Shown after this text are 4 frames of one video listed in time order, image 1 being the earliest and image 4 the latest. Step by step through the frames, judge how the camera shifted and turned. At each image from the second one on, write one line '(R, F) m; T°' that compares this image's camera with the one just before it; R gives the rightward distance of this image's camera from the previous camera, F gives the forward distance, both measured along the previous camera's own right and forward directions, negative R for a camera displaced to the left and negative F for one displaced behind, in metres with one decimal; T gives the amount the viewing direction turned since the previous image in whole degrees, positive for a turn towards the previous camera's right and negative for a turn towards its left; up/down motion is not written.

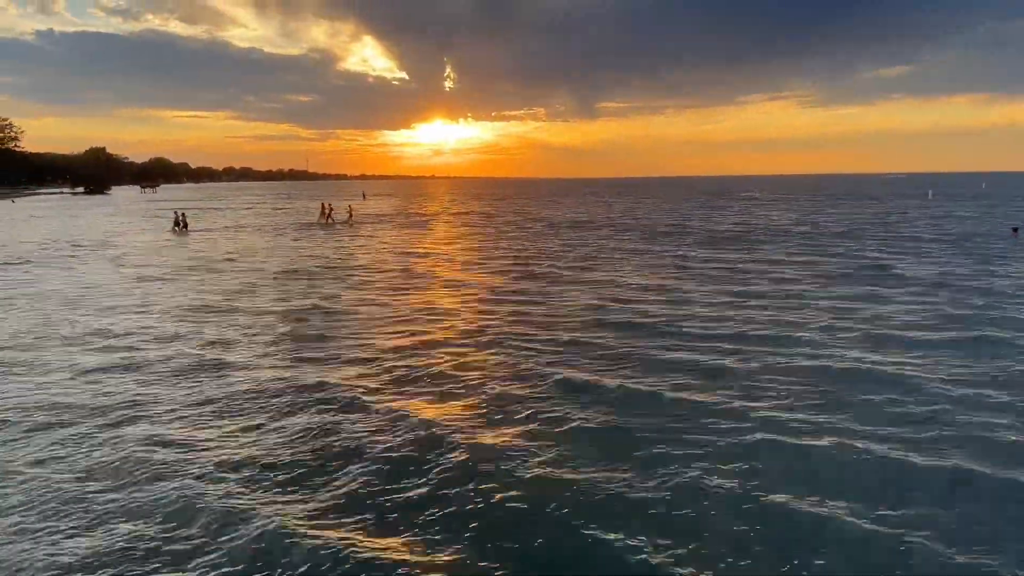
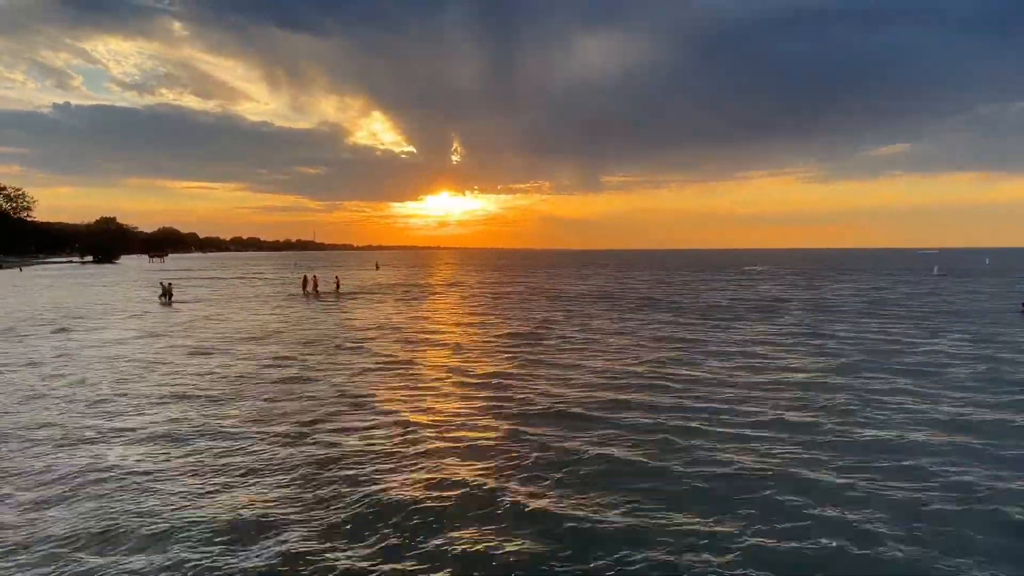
(-0.1, +2.8) m; 0°
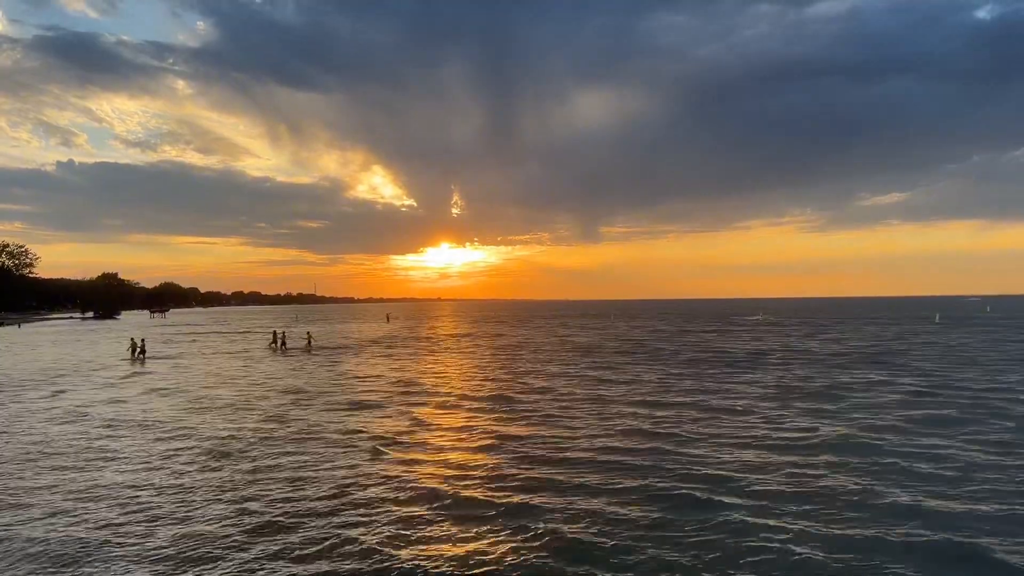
(+0.4, +1.9) m; 0°
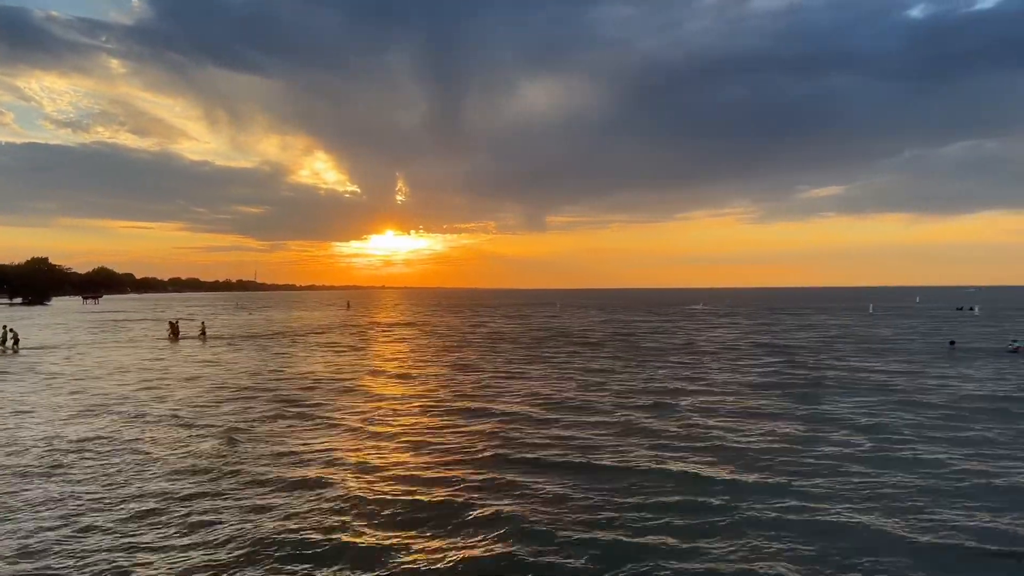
(+2.8, -2.3) m; +4°
